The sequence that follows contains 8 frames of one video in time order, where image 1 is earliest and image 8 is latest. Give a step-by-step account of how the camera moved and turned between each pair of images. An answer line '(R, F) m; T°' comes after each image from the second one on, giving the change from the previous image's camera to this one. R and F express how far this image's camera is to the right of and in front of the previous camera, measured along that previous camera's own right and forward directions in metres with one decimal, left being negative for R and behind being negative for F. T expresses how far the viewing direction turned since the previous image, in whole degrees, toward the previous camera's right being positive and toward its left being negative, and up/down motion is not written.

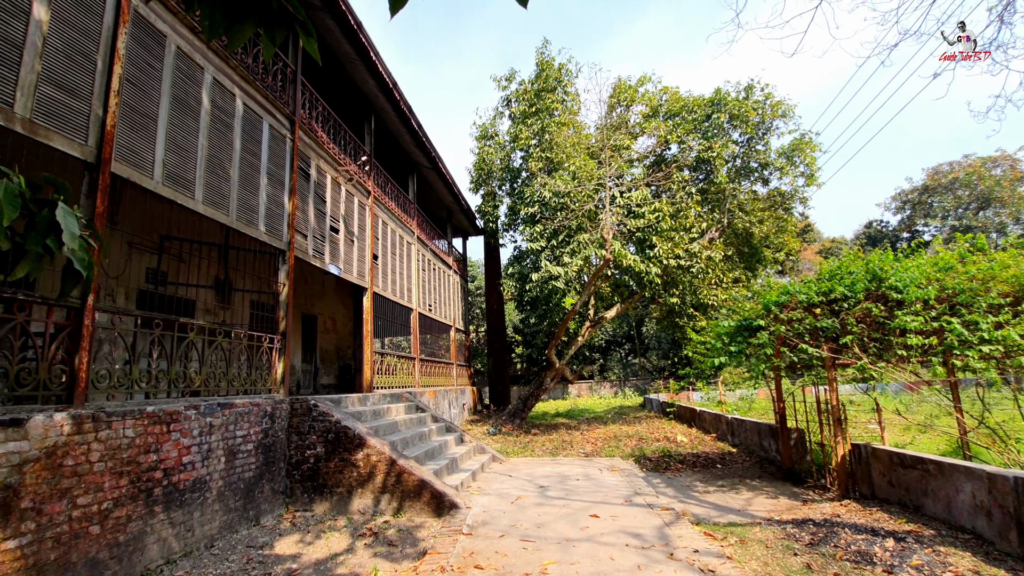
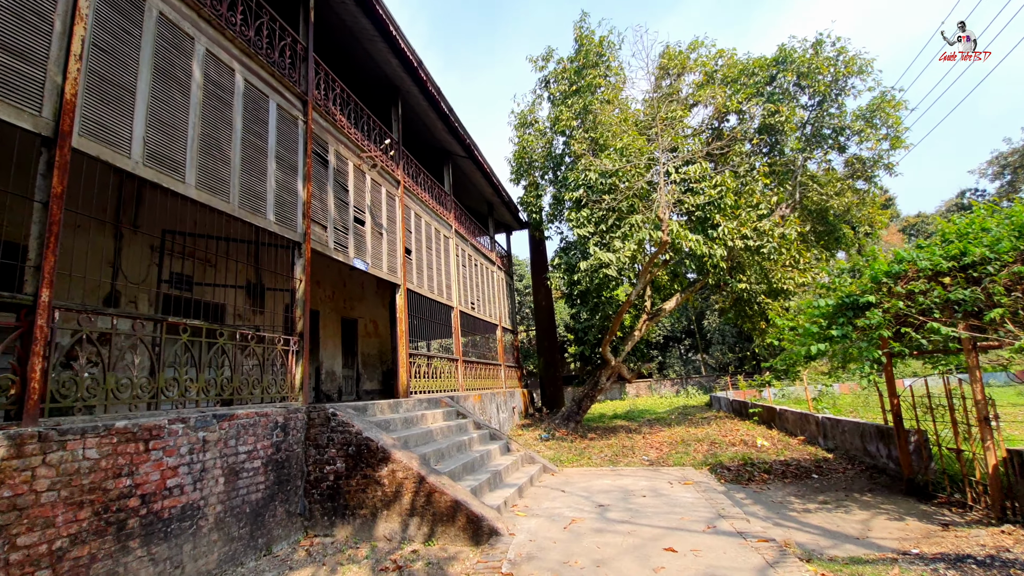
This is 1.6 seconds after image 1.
(+0.1, +0.9) m; -6°
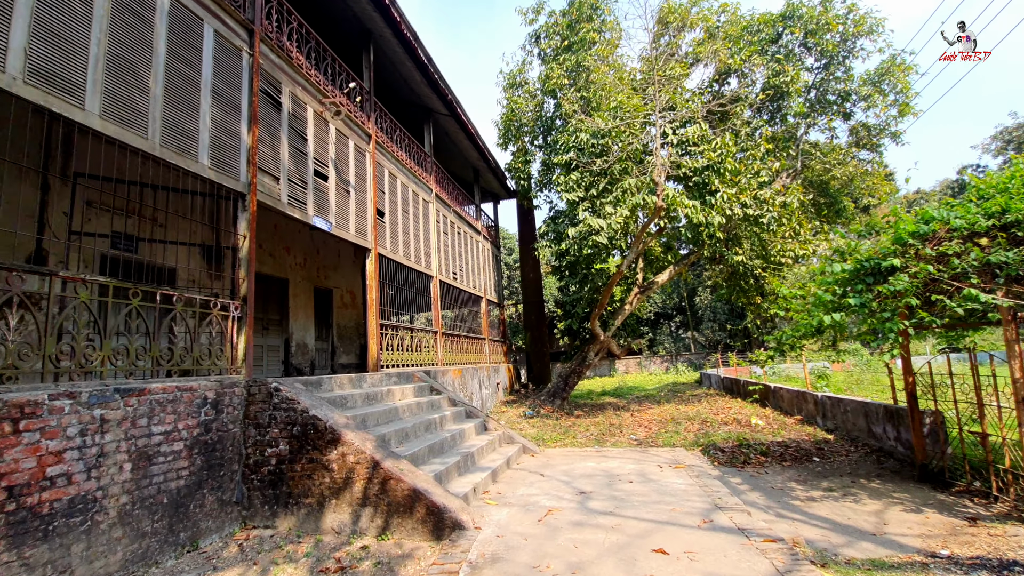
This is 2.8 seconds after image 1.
(+0.2, +0.6) m; +1°
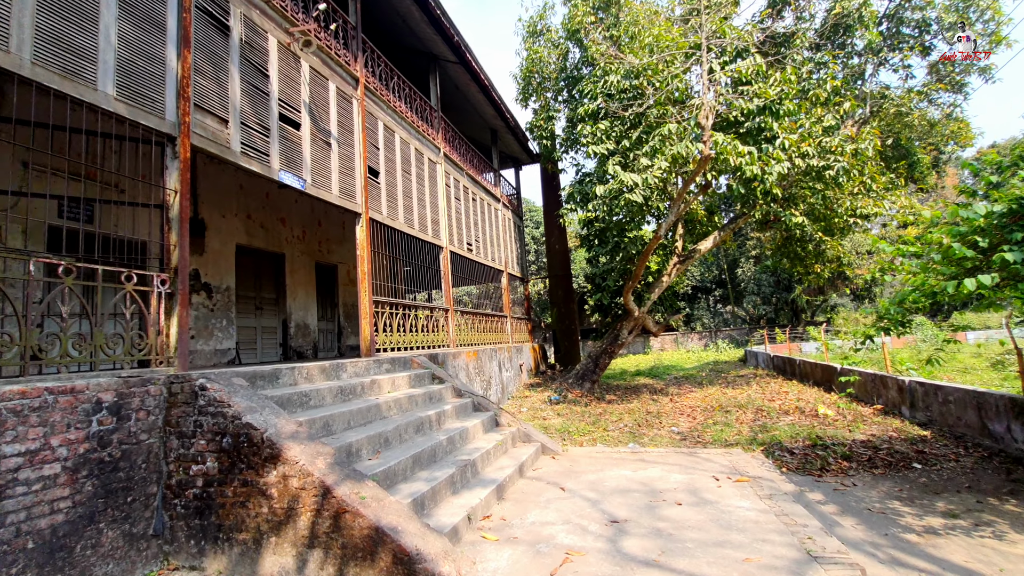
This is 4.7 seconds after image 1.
(+0.2, +1.2) m; -4°
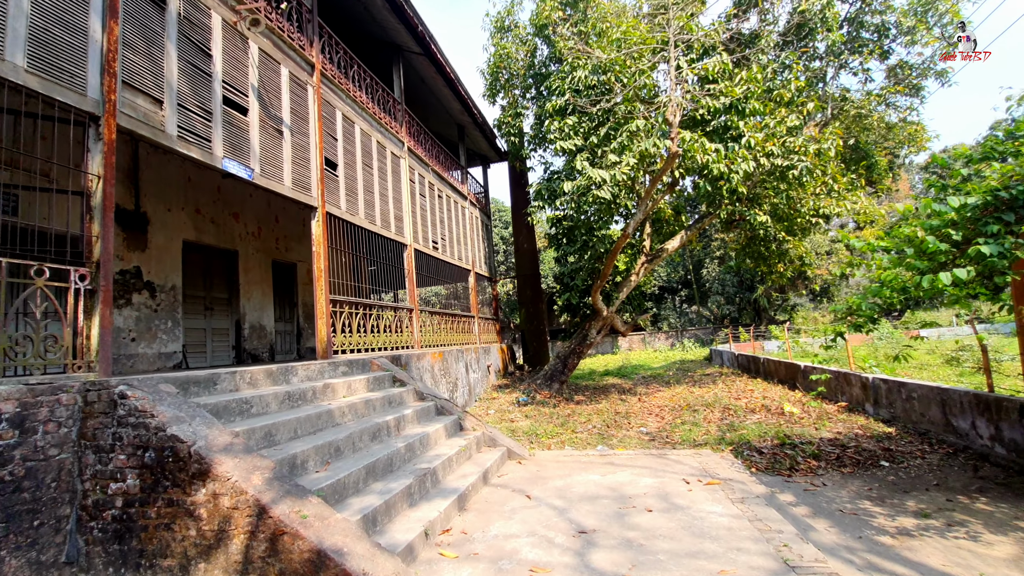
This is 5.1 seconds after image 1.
(+0.1, +0.2) m; +3°
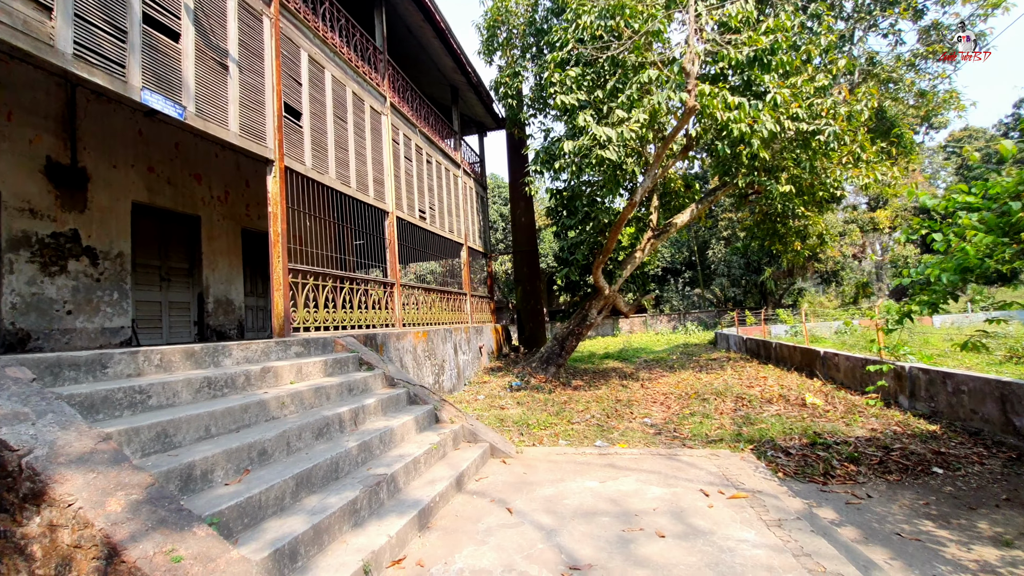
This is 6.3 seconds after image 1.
(+0.1, +0.8) m; 0°
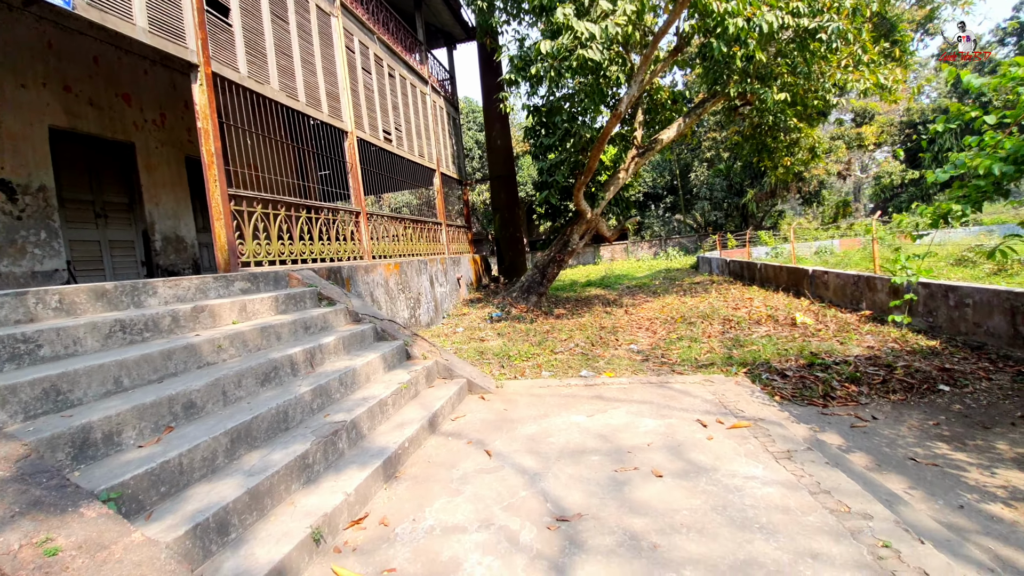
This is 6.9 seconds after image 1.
(+0.1, +0.5) m; +2°
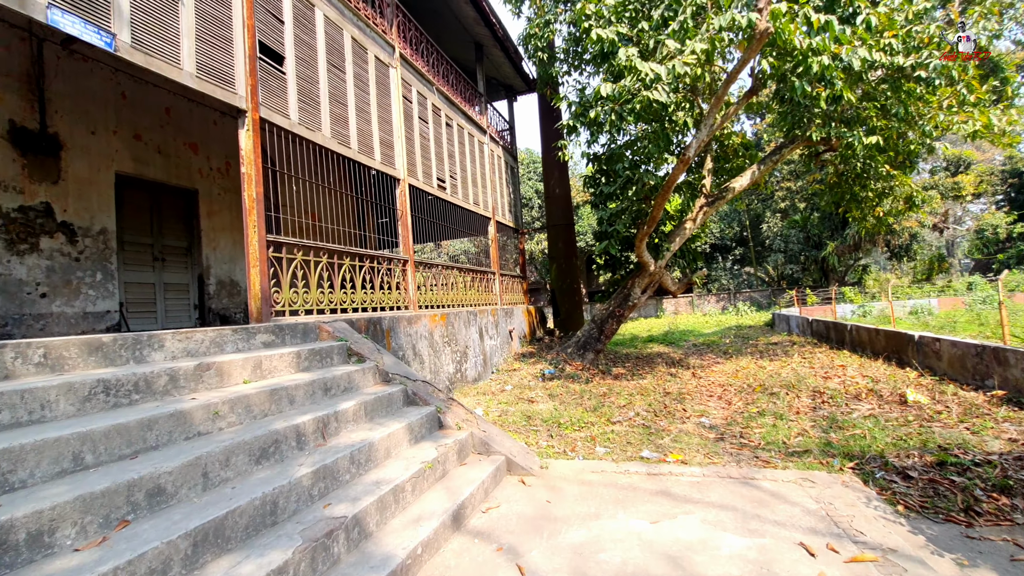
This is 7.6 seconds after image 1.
(+0.1, +0.5) m; -7°
